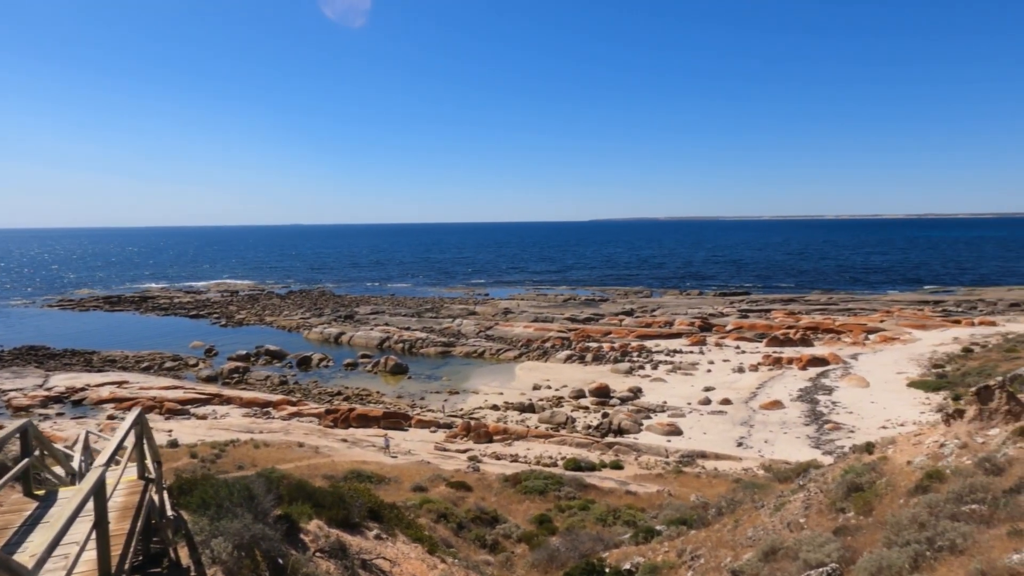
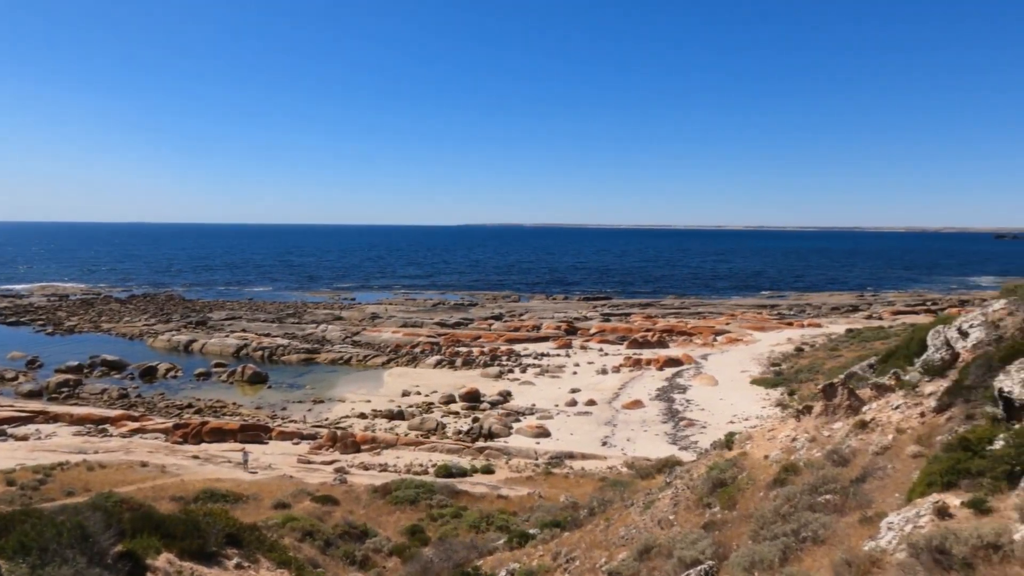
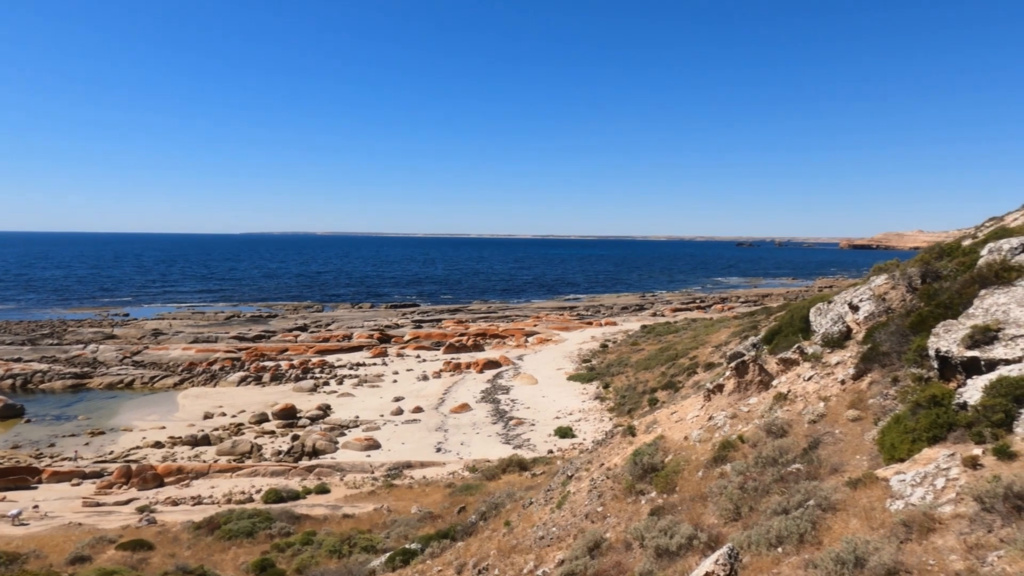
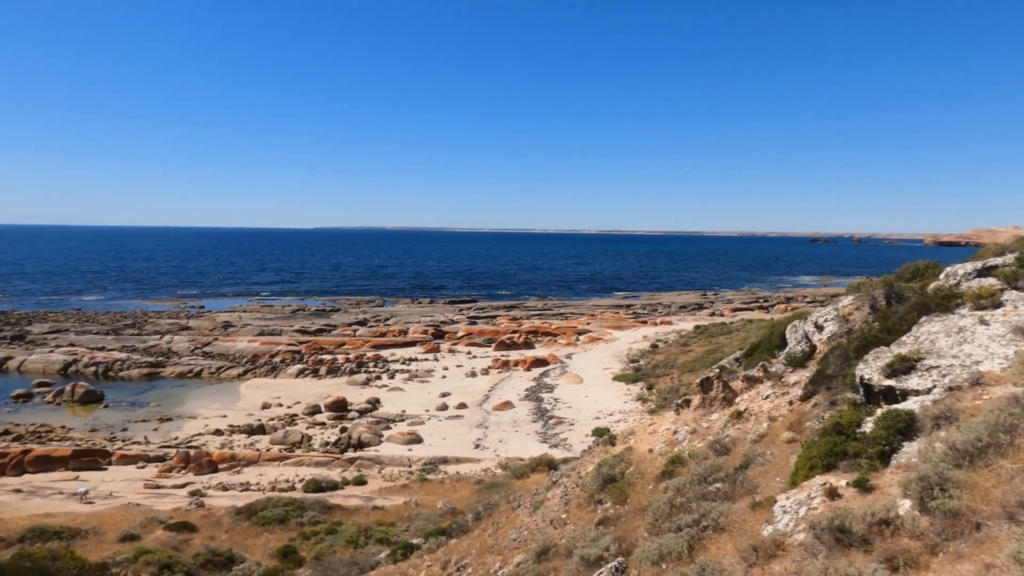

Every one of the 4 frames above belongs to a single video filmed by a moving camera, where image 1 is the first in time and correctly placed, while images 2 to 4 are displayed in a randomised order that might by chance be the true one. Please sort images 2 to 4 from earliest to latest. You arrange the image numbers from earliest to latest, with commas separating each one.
2, 4, 3
